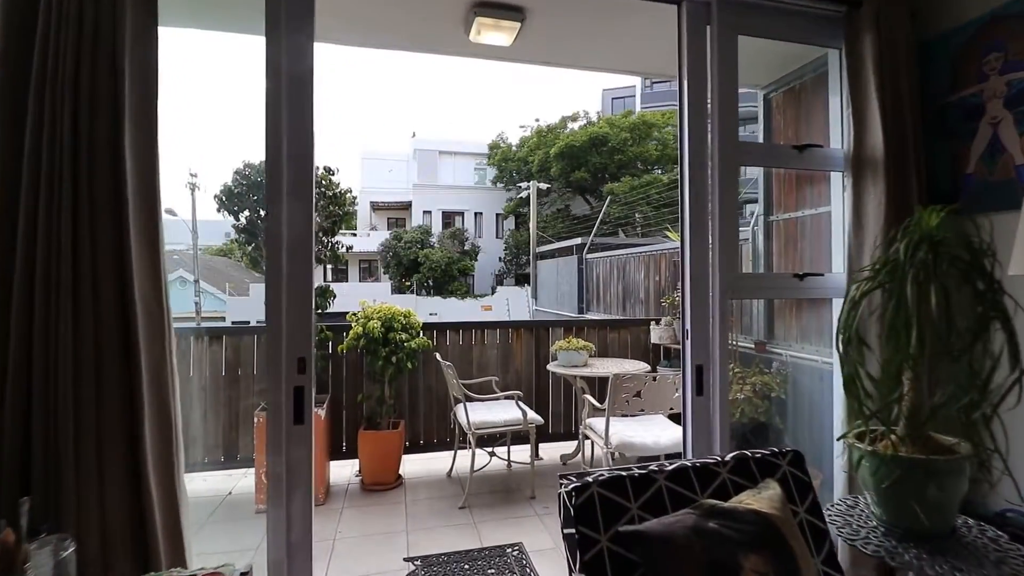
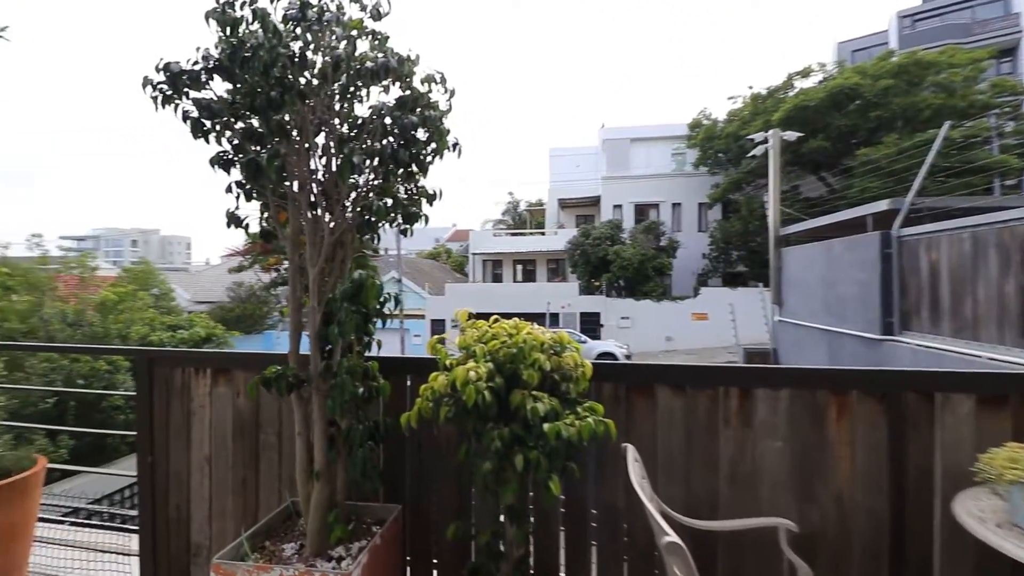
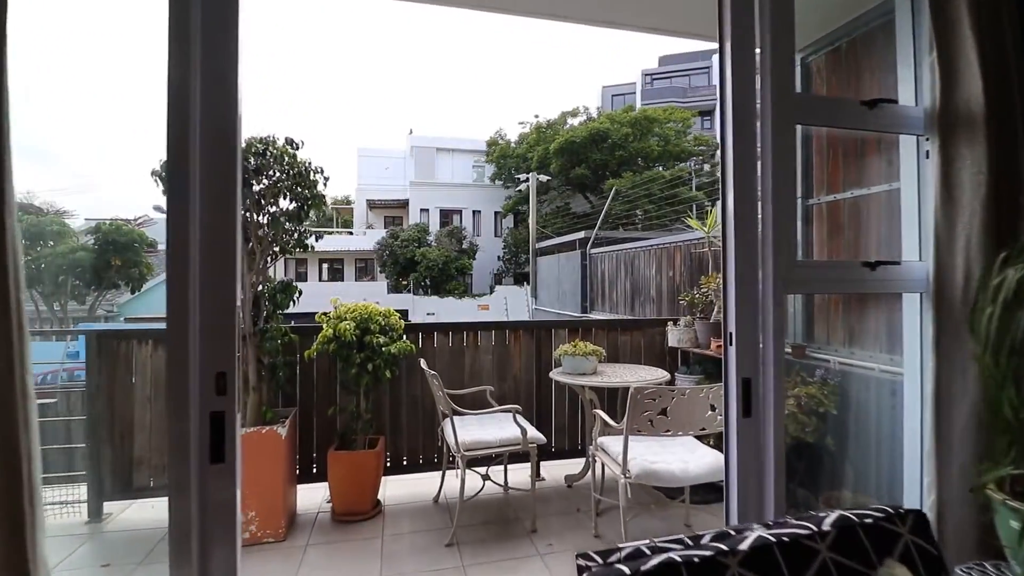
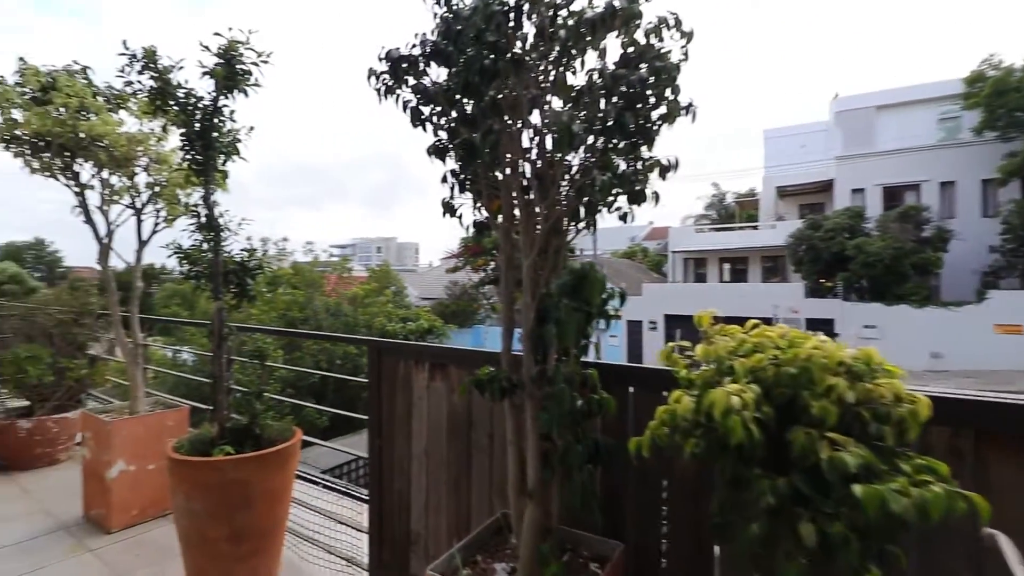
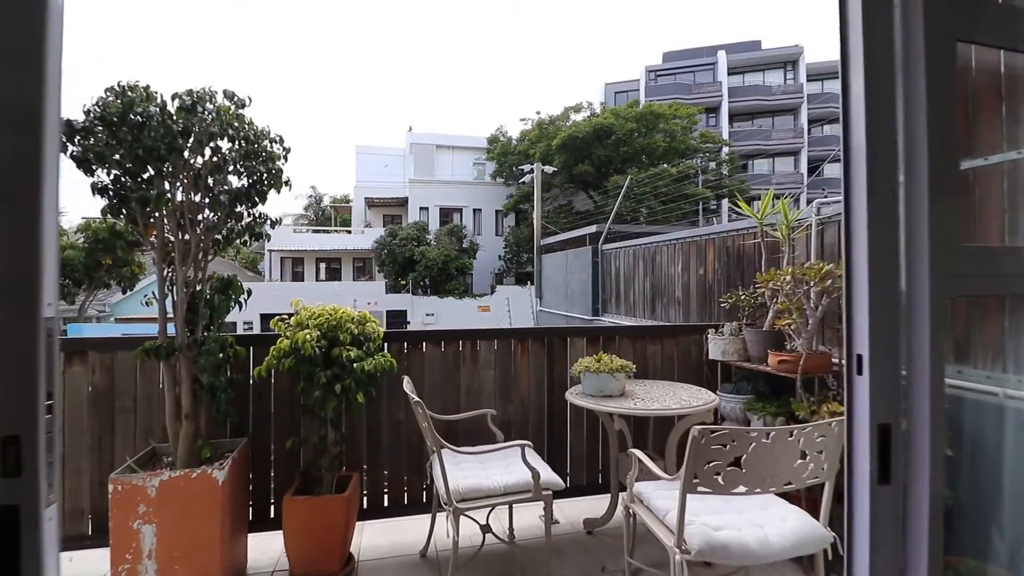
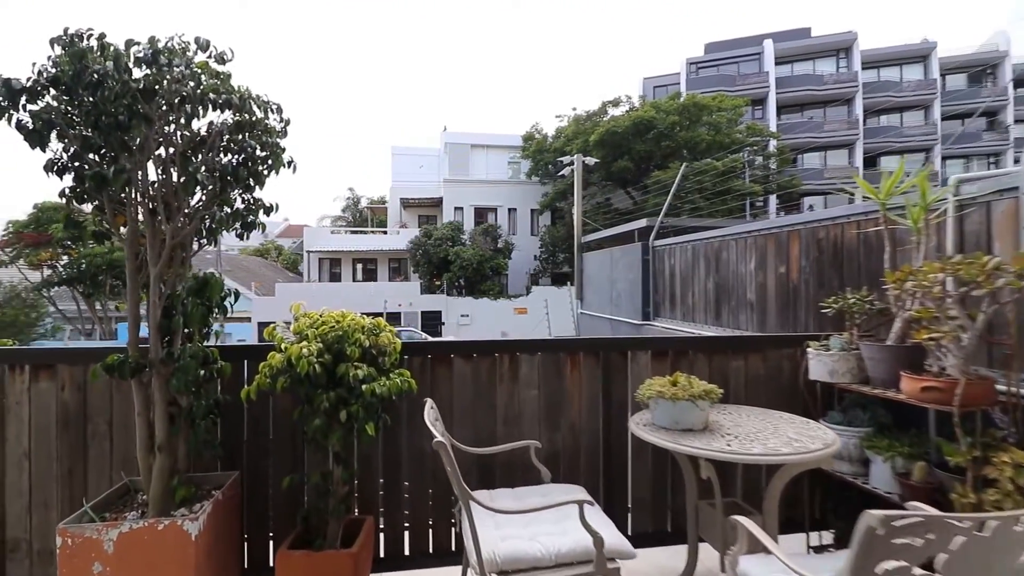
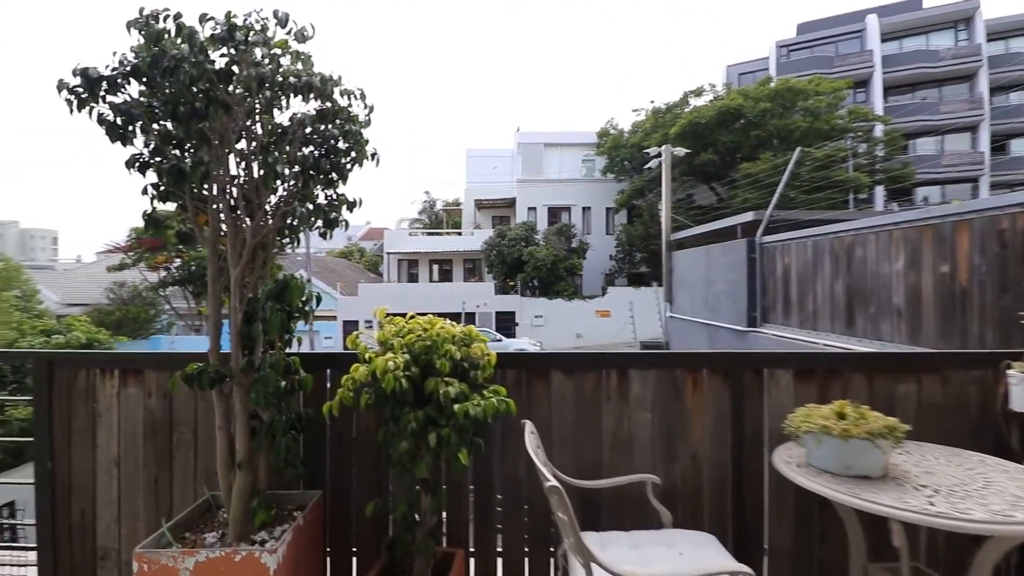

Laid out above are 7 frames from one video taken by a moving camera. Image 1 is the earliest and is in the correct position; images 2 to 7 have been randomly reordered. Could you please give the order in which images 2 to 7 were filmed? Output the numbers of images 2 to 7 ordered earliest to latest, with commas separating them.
3, 5, 6, 7, 2, 4
